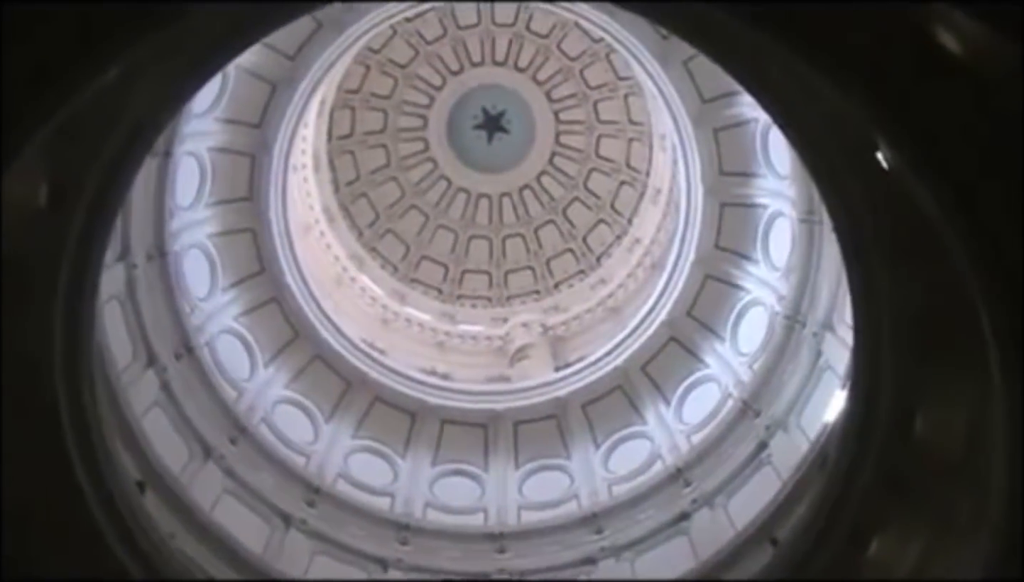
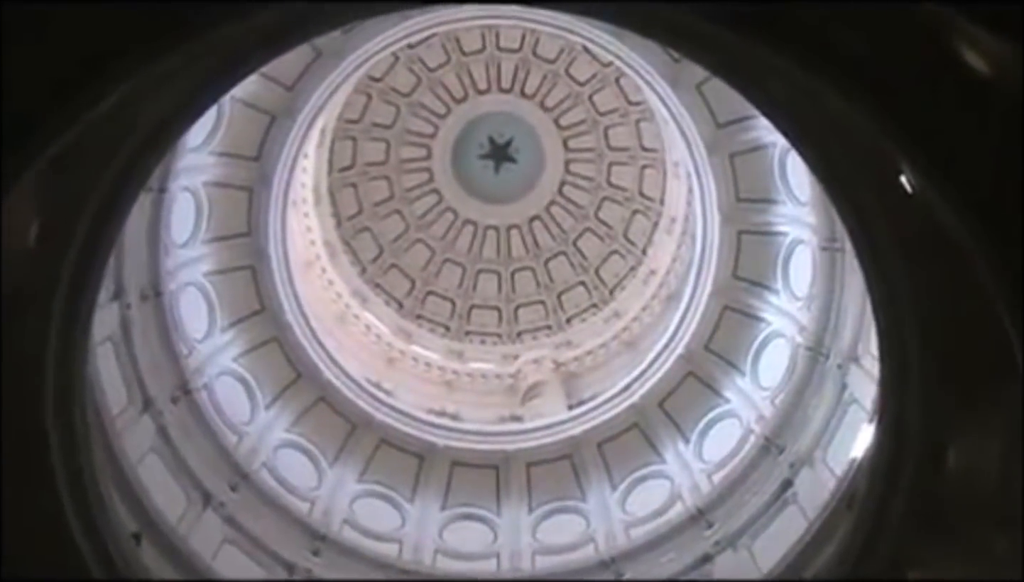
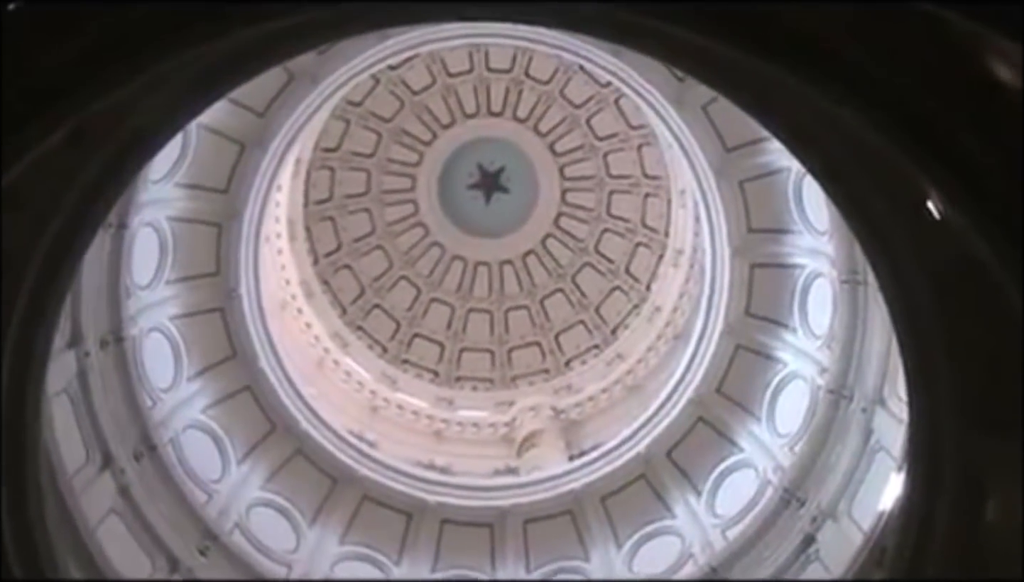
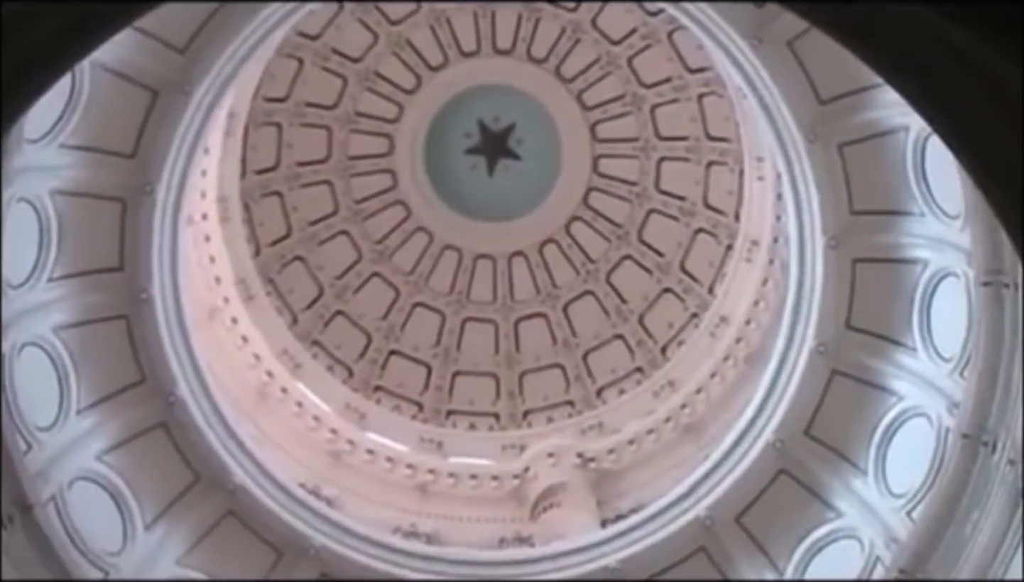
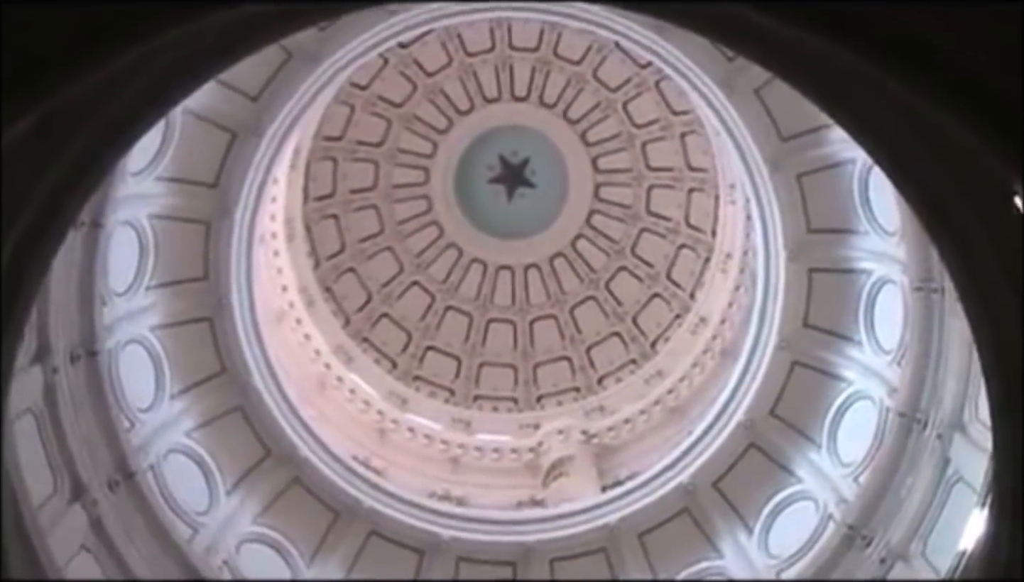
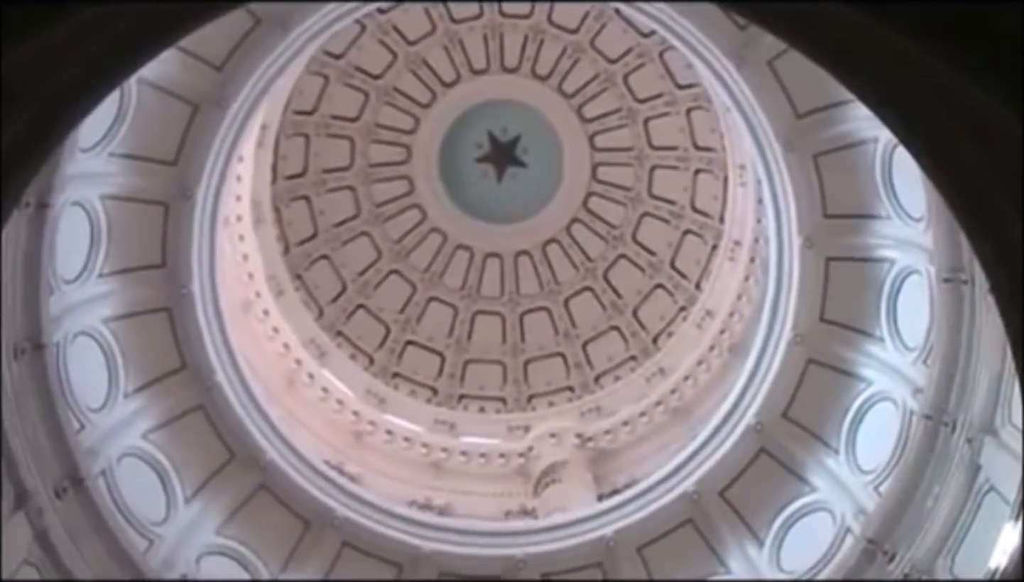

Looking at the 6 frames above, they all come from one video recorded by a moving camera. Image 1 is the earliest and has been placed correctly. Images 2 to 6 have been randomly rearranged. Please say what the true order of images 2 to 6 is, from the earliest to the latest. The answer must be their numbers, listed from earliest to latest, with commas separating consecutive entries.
2, 3, 5, 6, 4
